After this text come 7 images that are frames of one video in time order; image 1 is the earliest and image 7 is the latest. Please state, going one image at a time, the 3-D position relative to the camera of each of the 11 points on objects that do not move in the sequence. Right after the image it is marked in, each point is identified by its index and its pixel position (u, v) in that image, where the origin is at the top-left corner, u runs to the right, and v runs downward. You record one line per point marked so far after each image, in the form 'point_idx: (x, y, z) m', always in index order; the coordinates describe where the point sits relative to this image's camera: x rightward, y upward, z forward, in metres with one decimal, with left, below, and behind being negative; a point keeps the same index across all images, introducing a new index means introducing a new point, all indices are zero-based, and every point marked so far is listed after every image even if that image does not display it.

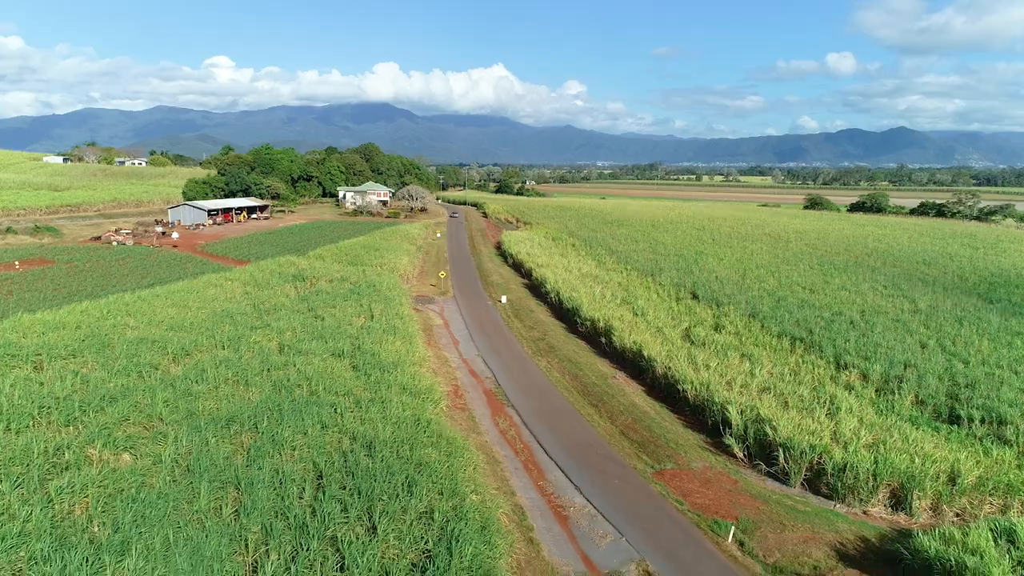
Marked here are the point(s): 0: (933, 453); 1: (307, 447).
0: (+7.8, -3.0, +13.6) m
1: (-3.2, -2.5, +11.6) m
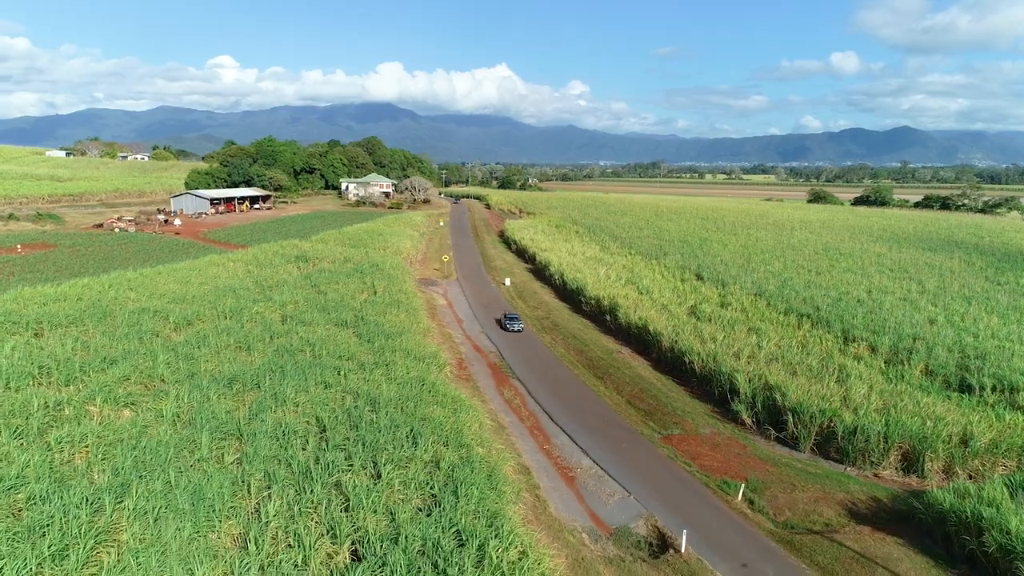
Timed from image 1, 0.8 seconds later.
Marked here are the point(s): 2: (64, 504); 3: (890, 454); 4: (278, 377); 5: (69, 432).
0: (+7.9, -2.3, +13.4) m
1: (-3.1, -1.8, +11.4) m
2: (-4.8, -2.3, +7.8) m
3: (+6.6, -2.9, +12.7) m
4: (-4.0, -1.5, +12.7) m
5: (-6.0, -1.9, +10.0) m
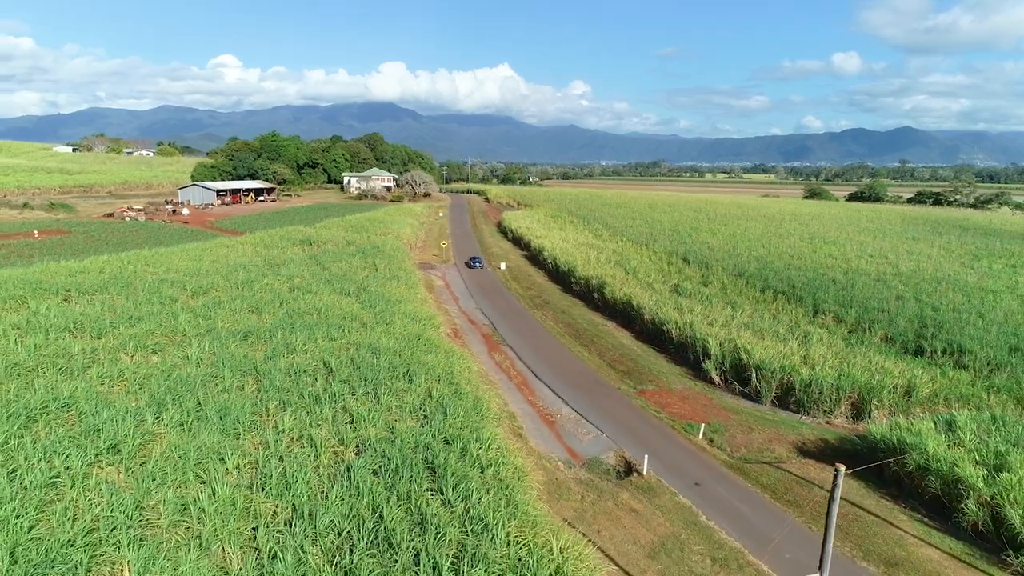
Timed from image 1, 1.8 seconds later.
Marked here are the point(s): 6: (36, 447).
0: (+7.6, -1.7, +14.7) m
1: (-3.4, -1.1, +12.8) m
2: (-5.0, -1.6, +9.2) m
3: (+6.3, -2.2, +14.1) m
4: (-4.3, -0.8, +14.1) m
5: (-6.3, -1.2, +11.4) m
6: (-5.3, -1.8, +8.1) m
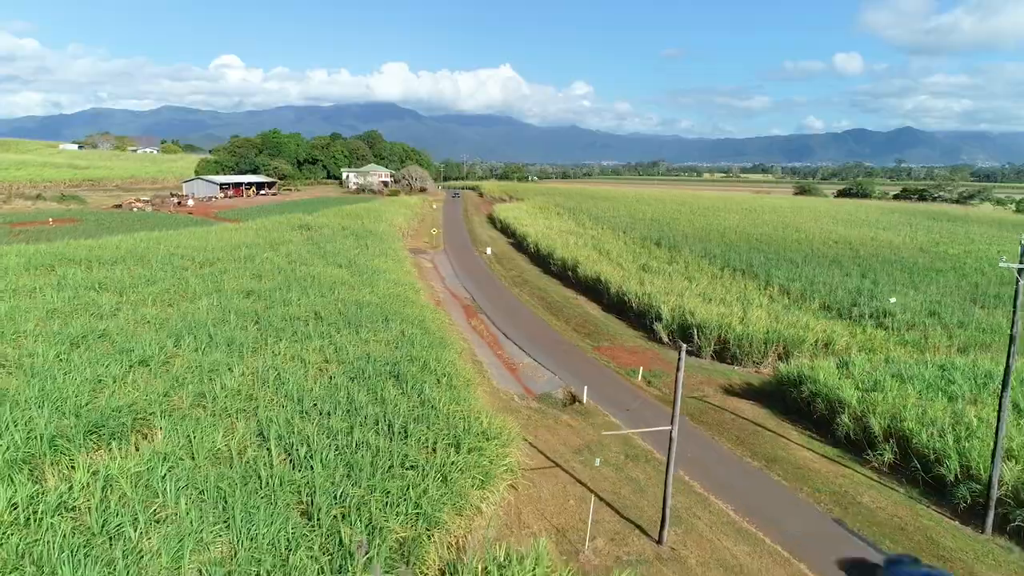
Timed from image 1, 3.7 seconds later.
0: (+6.9, -0.9, +16.8) m
1: (-4.1, -0.3, +14.9) m
2: (-5.7, -0.8, +11.3) m
3: (+5.6, -1.4, +16.2) m
4: (-5.0, -0.1, +16.1) m
5: (-7.0, -0.5, +13.5) m
6: (-6.0, -1.0, +10.2) m
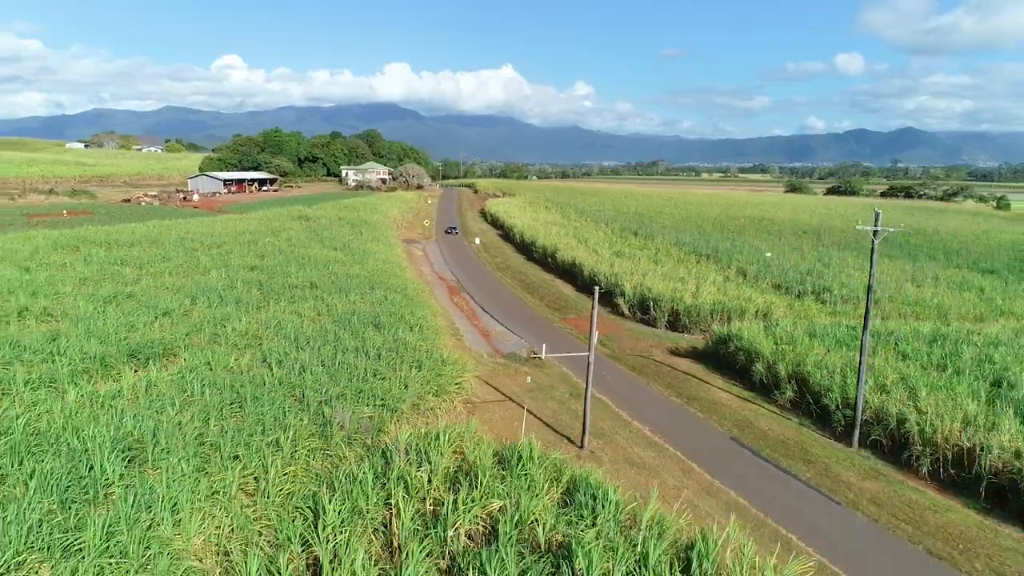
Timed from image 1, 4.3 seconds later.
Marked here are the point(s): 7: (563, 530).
0: (+6.3, -0.3, +18.9) m
1: (-4.7, +0.3, +17.0) m
2: (-6.4, -0.2, +13.4) m
3: (+5.0, -0.8, +18.2) m
4: (-5.6, +0.5, +18.2) m
5: (-7.6, +0.1, +15.6) m
6: (-6.7, -0.4, +12.3) m
7: (+0.4, -1.9, +5.7) m
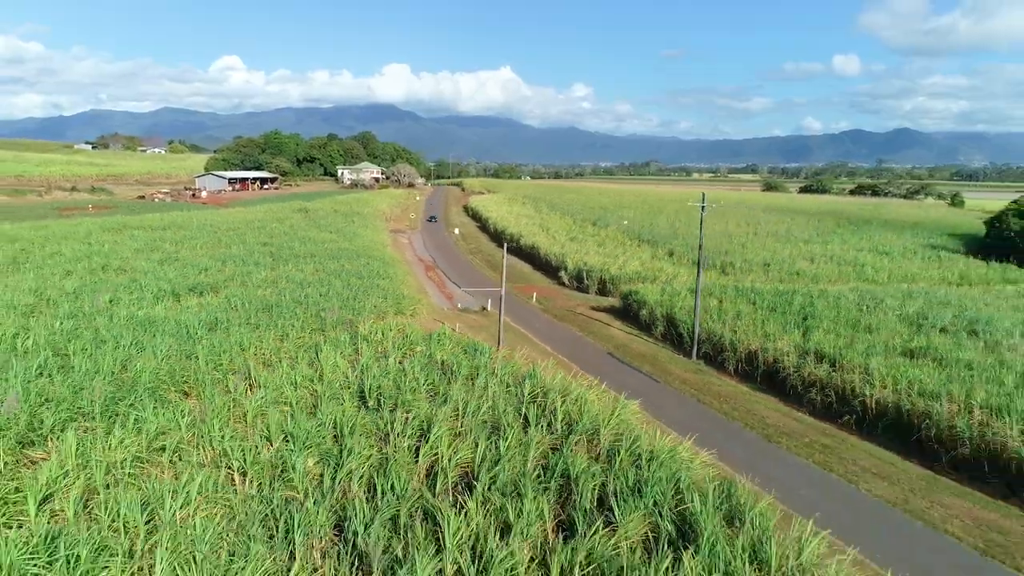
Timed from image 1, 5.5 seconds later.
0: (+5.0, +0.6, +23.5) m
1: (-6.0, +1.1, +21.6) m
2: (-7.7, +0.6, +18.0) m
3: (+3.7, 0.0, +22.9) m
4: (-6.9, +1.4, +22.9) m
5: (-8.9, +1.0, +20.2) m
6: (-7.9, +0.5, +16.9) m
7: (-0.9, -1.0, +10.4) m
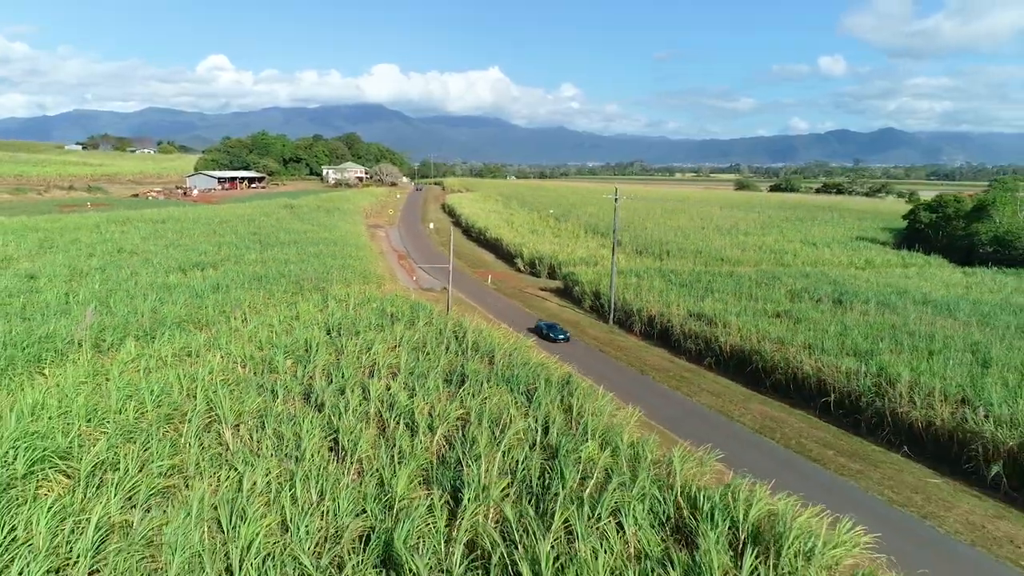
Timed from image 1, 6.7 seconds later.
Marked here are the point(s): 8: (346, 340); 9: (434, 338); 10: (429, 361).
0: (+3.5, +1.1, +26.9) m
1: (-7.4, +1.7, +24.8) m
2: (-9.0, +1.2, +21.2) m
3: (+2.2, +0.6, +26.3) m
4: (-8.3, +1.9, +26.1) m
5: (-10.3, +1.5, +23.4) m
6: (-9.3, +1.0, +20.1) m
7: (-2.1, -0.4, +13.7) m
8: (-2.5, -0.8, +10.9) m
9: (-1.2, -0.8, +11.7) m
10: (-1.2, -1.0, +10.3) m
